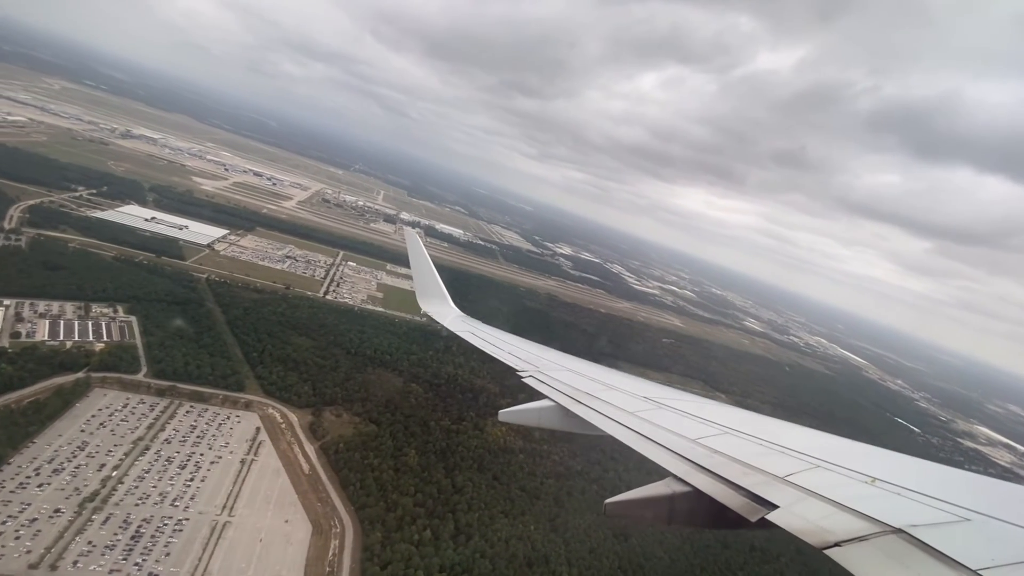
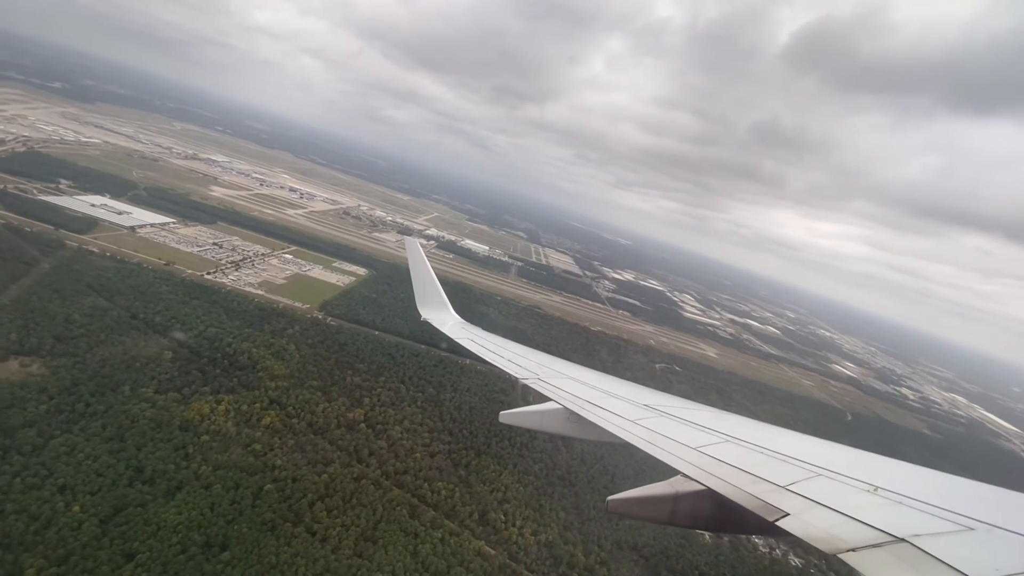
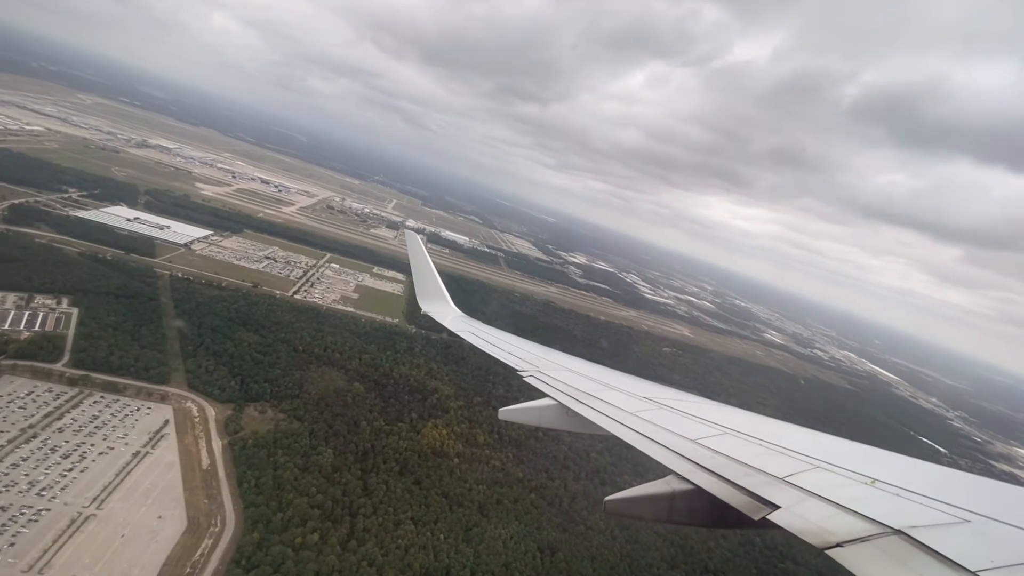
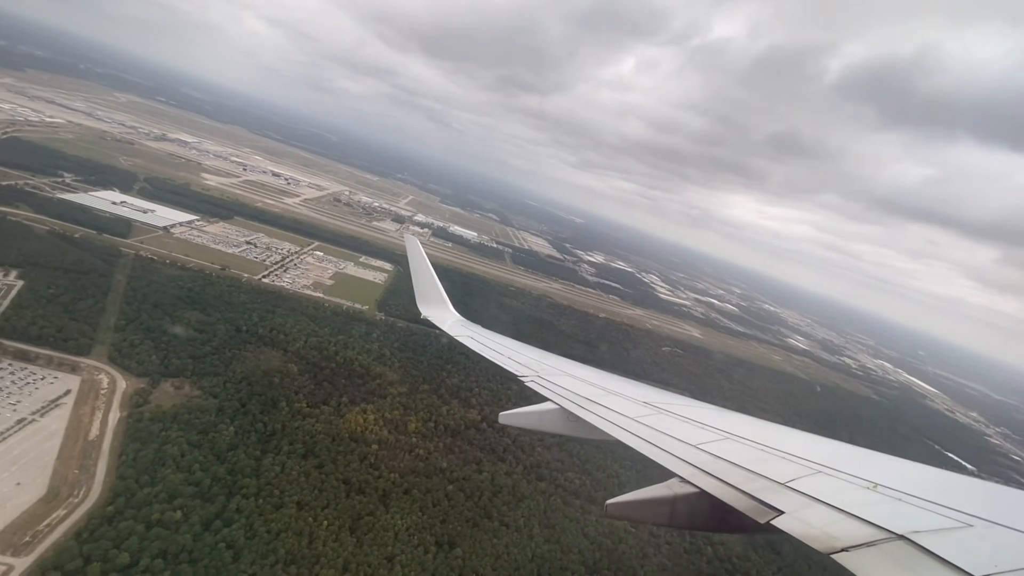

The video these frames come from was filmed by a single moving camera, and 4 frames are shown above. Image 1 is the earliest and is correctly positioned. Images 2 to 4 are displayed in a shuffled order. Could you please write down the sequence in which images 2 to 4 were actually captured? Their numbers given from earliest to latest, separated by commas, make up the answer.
3, 4, 2
